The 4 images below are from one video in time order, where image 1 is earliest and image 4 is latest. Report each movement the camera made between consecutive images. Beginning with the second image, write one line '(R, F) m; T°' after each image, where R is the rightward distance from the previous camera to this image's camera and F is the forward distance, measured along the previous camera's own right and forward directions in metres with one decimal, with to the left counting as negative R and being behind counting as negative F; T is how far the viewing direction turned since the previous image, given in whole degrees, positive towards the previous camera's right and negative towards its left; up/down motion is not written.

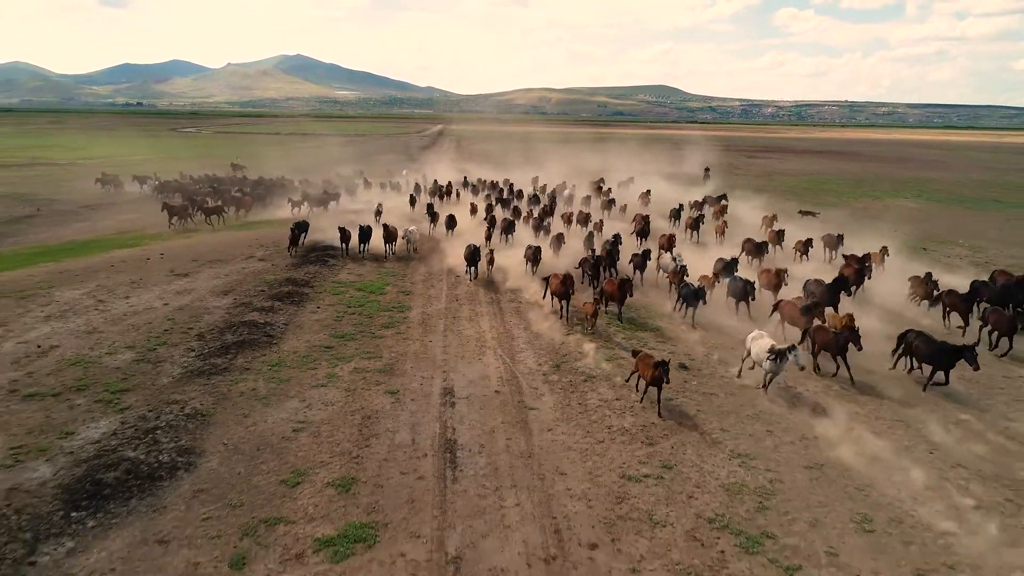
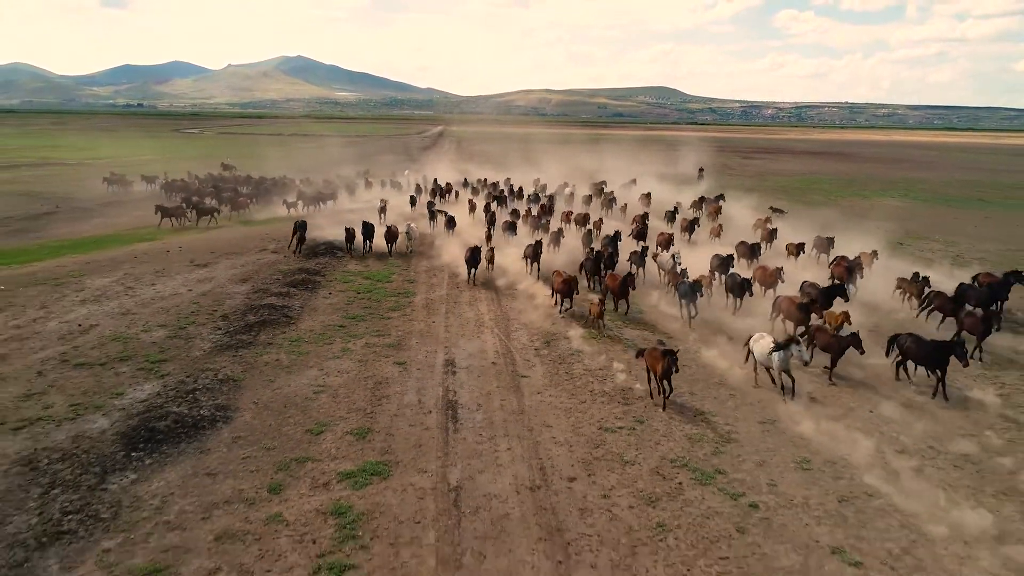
(+0.1, -1.6) m; 0°
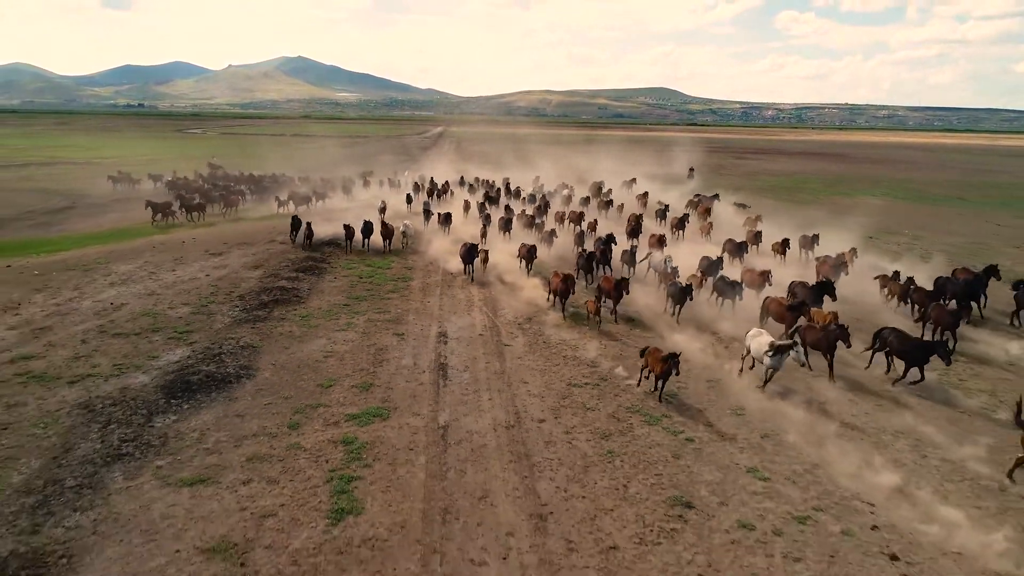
(+0.3, -1.9) m; 0°
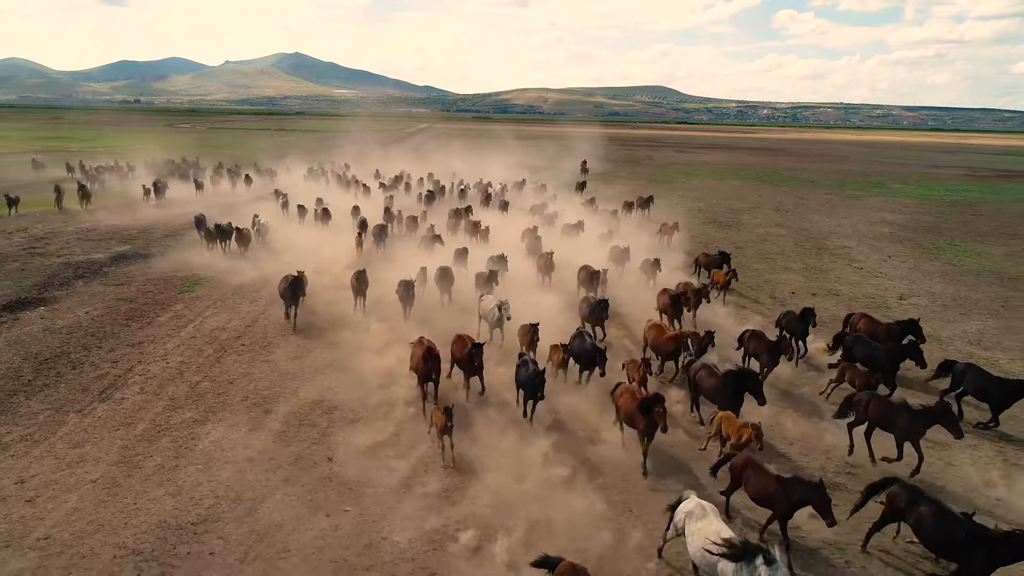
(+5.6, -9.7) m; 0°
